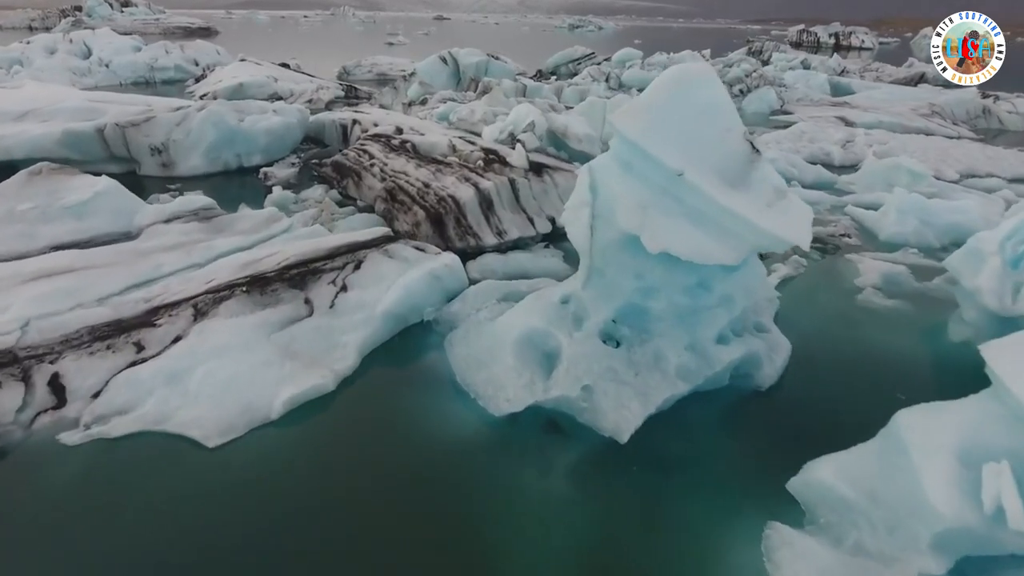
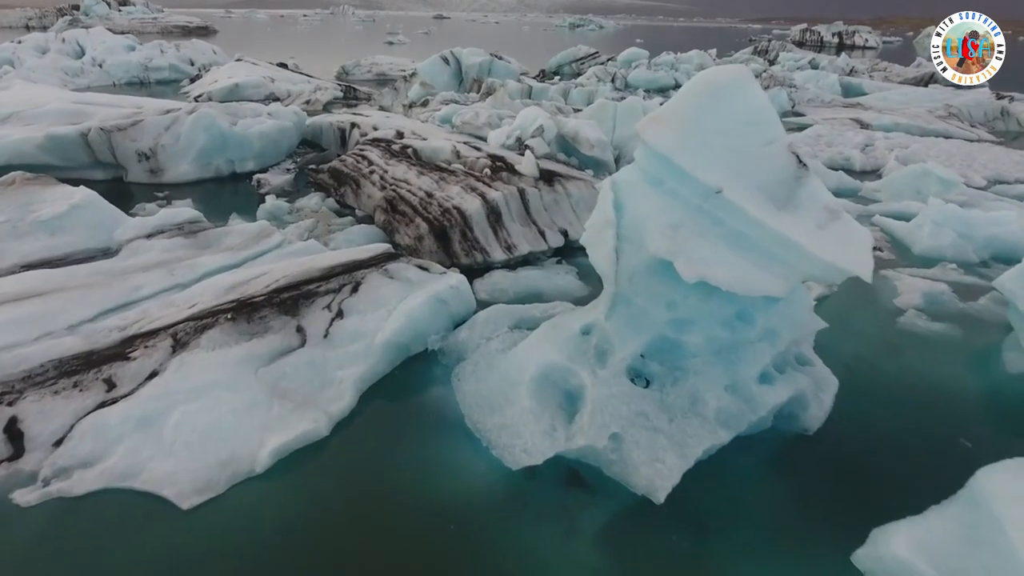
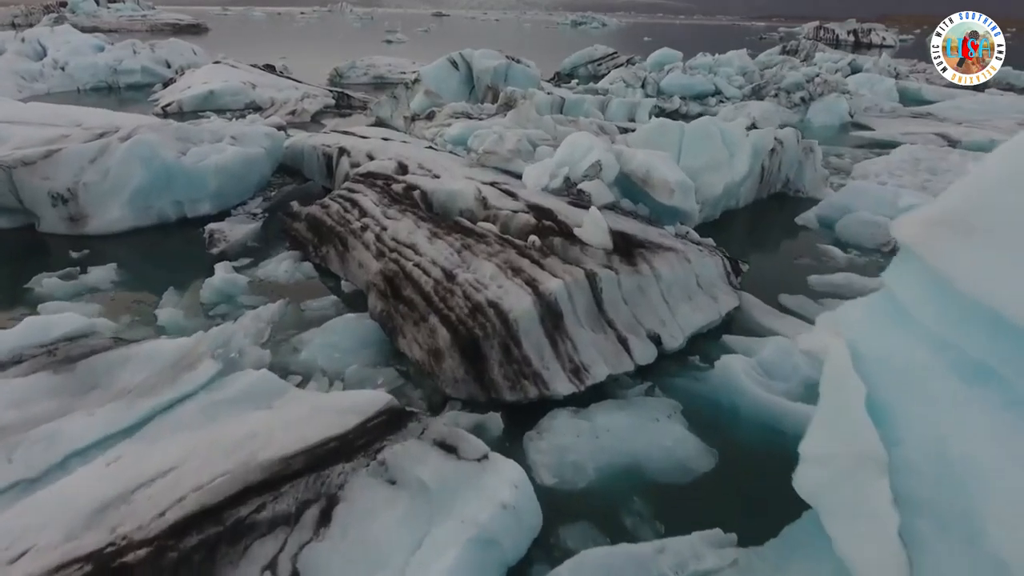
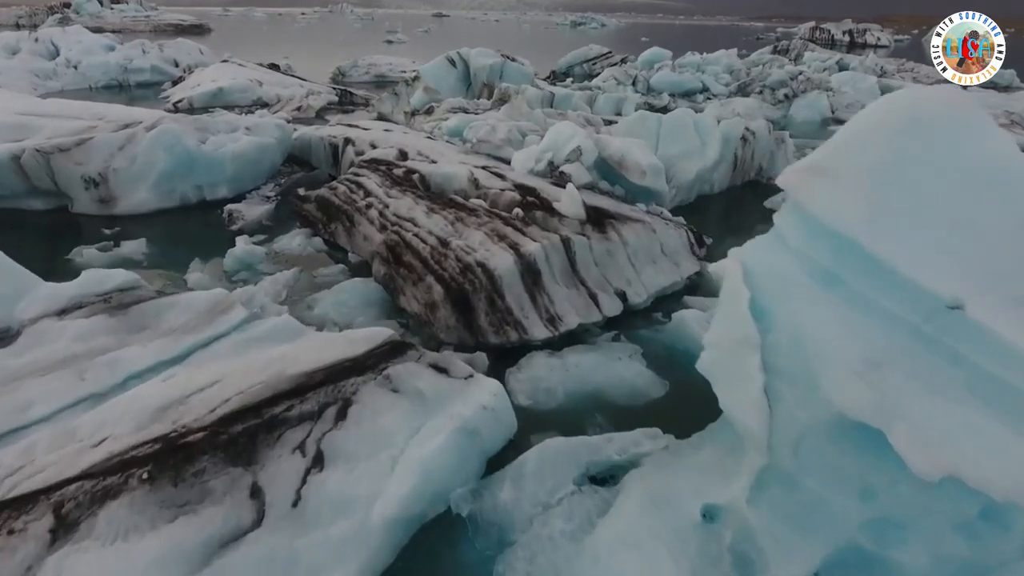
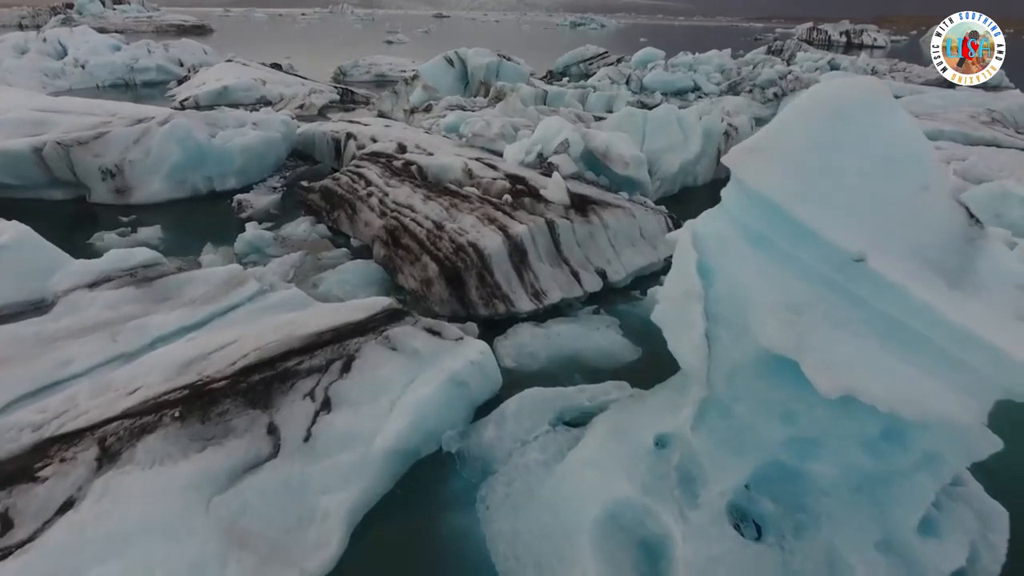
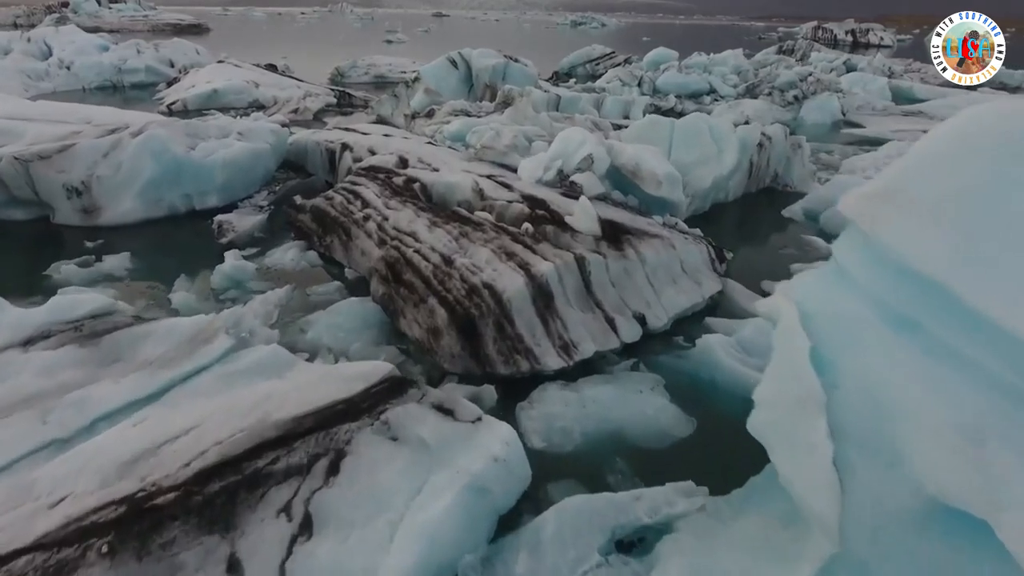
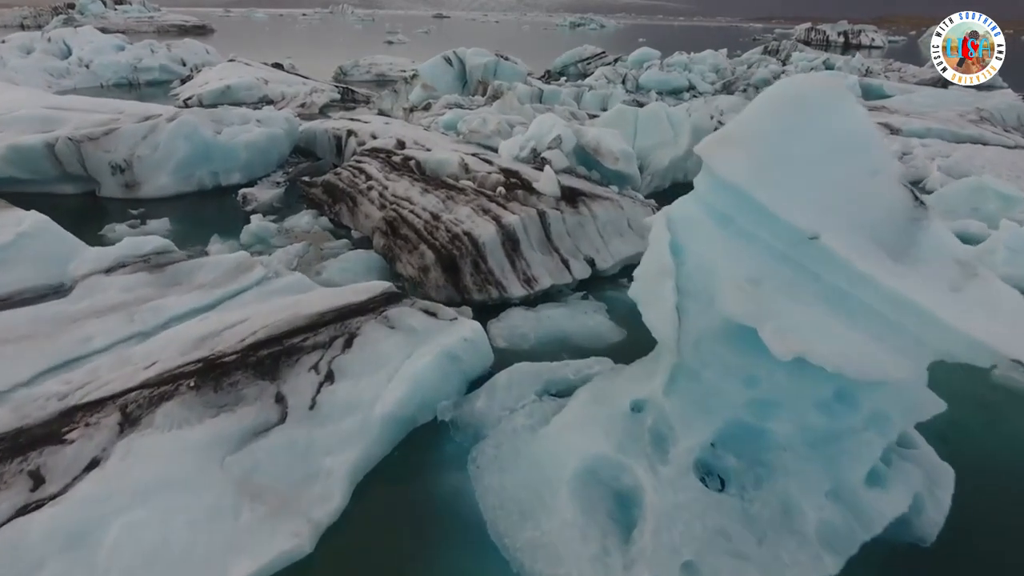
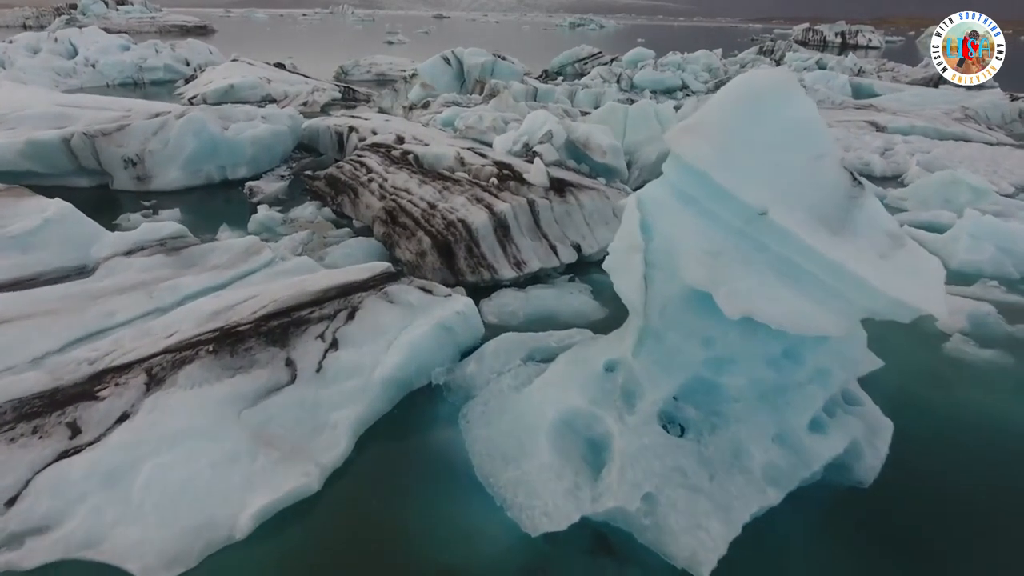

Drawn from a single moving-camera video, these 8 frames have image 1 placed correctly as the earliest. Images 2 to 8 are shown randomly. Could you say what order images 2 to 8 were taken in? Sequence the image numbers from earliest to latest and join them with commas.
2, 8, 7, 5, 4, 6, 3
